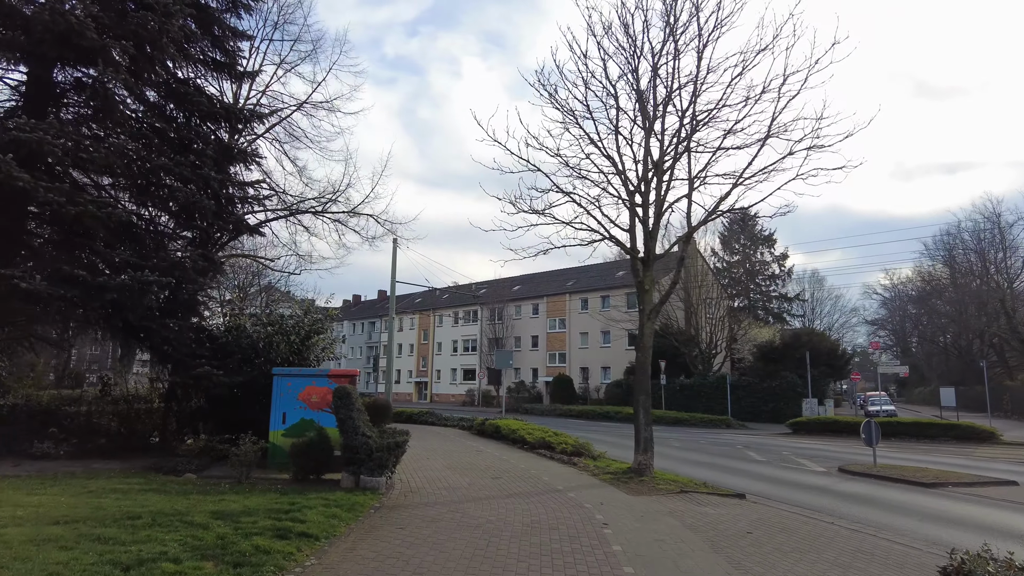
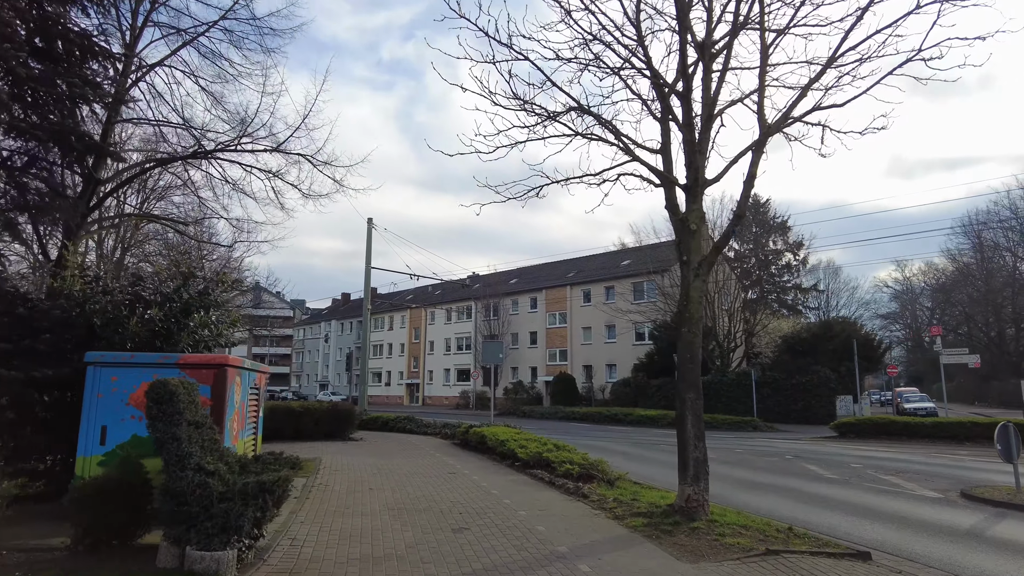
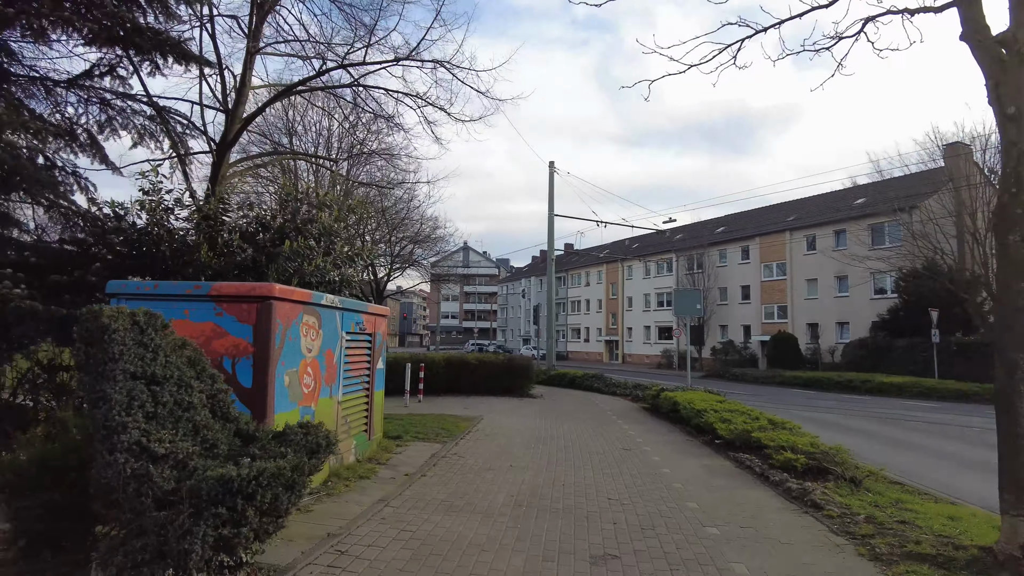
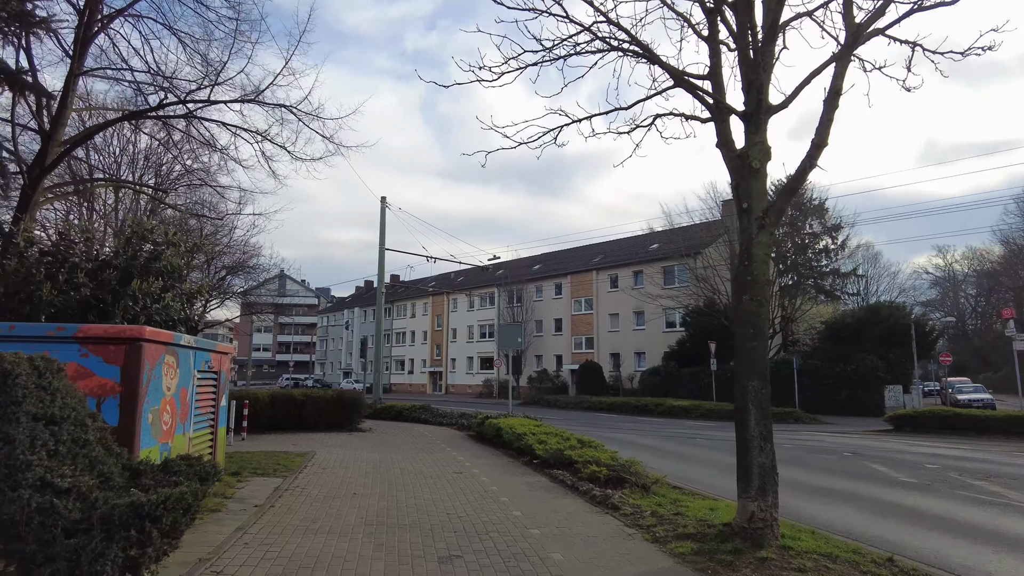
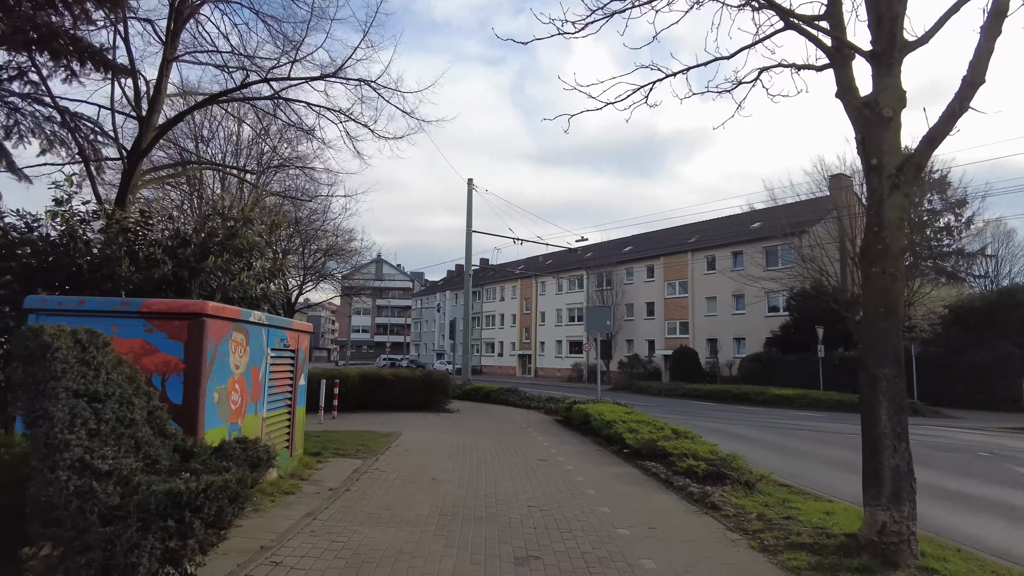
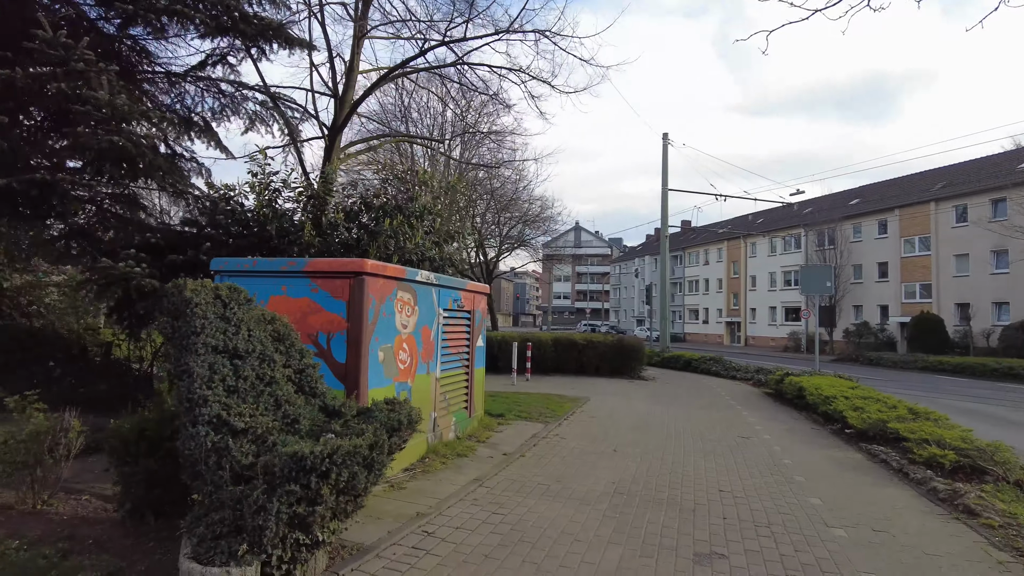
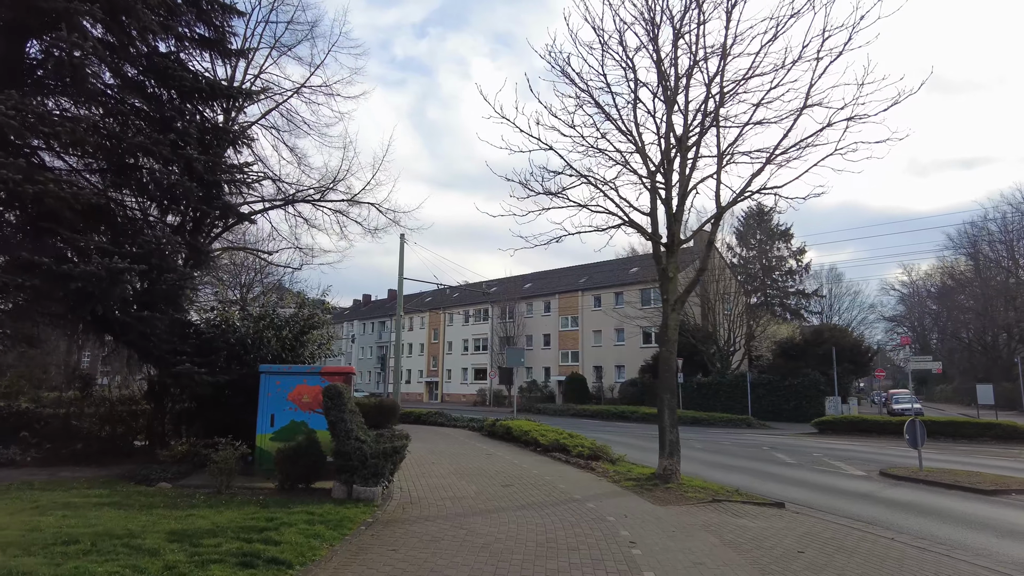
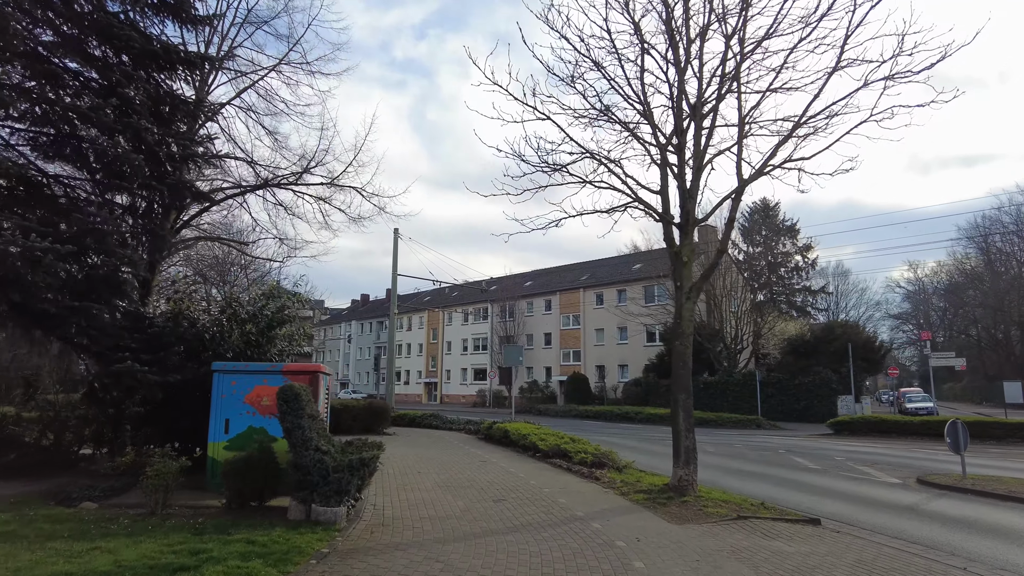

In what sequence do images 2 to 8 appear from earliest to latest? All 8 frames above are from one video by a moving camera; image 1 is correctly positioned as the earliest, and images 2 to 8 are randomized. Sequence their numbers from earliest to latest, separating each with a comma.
7, 8, 2, 4, 5, 3, 6
